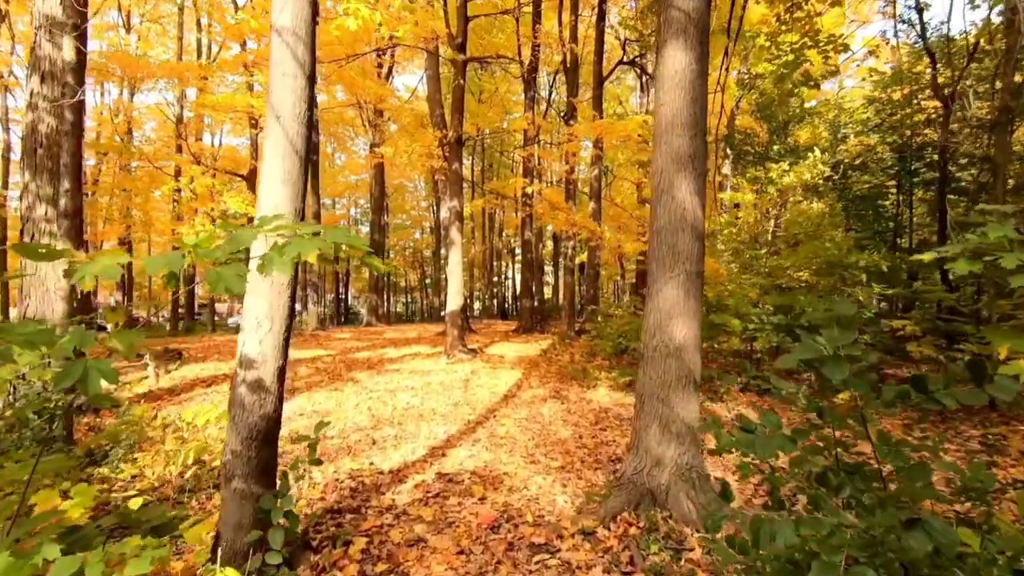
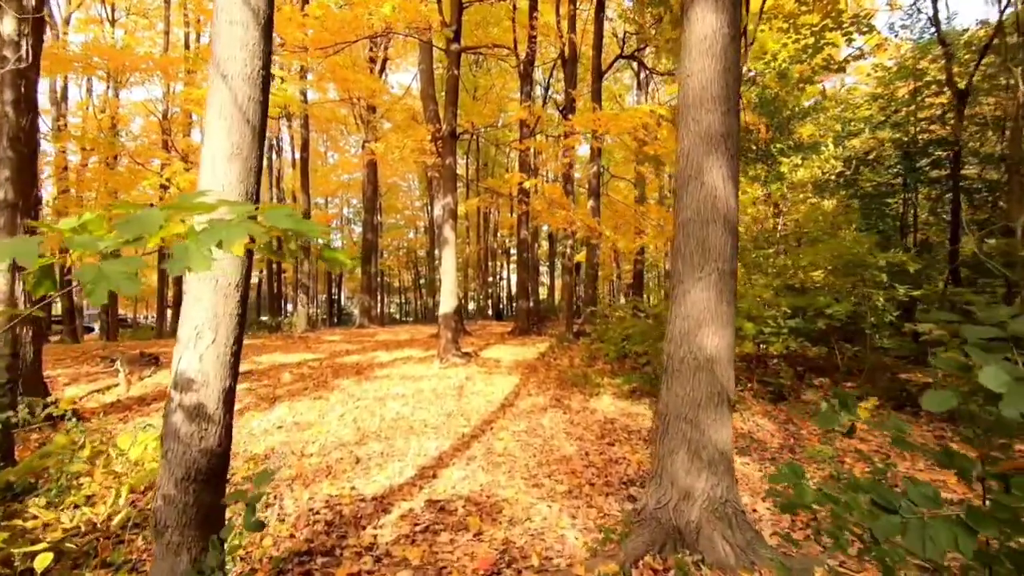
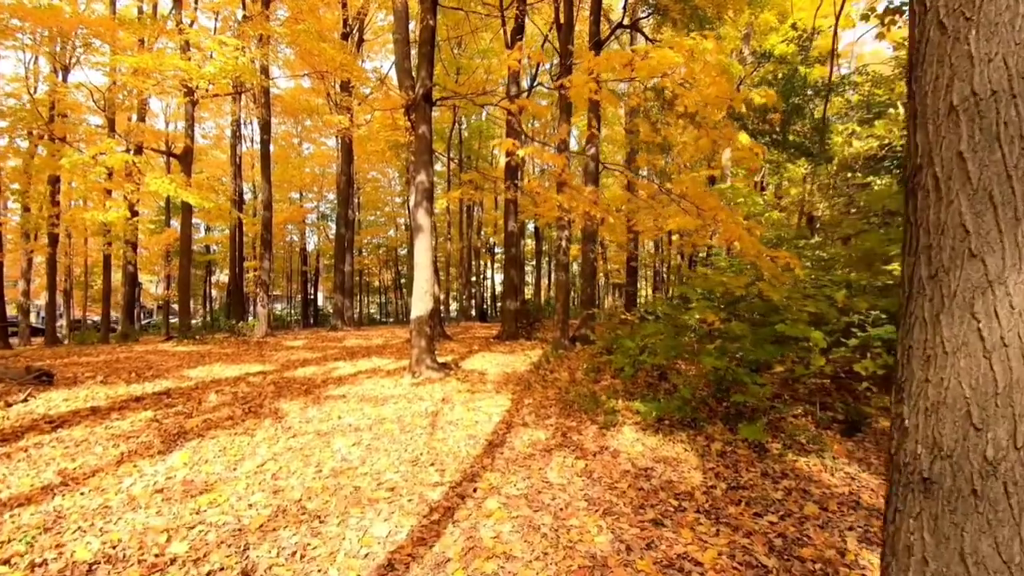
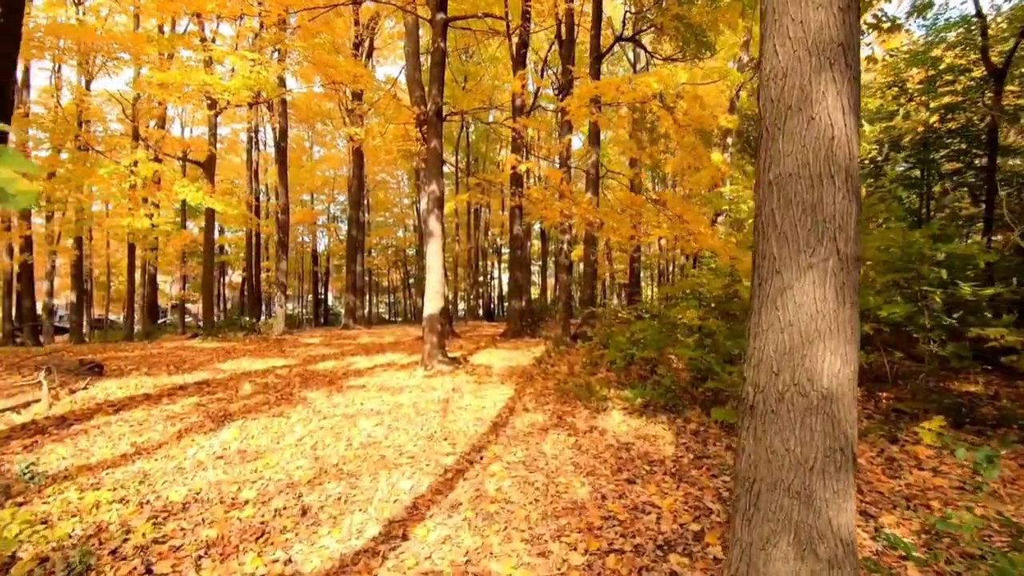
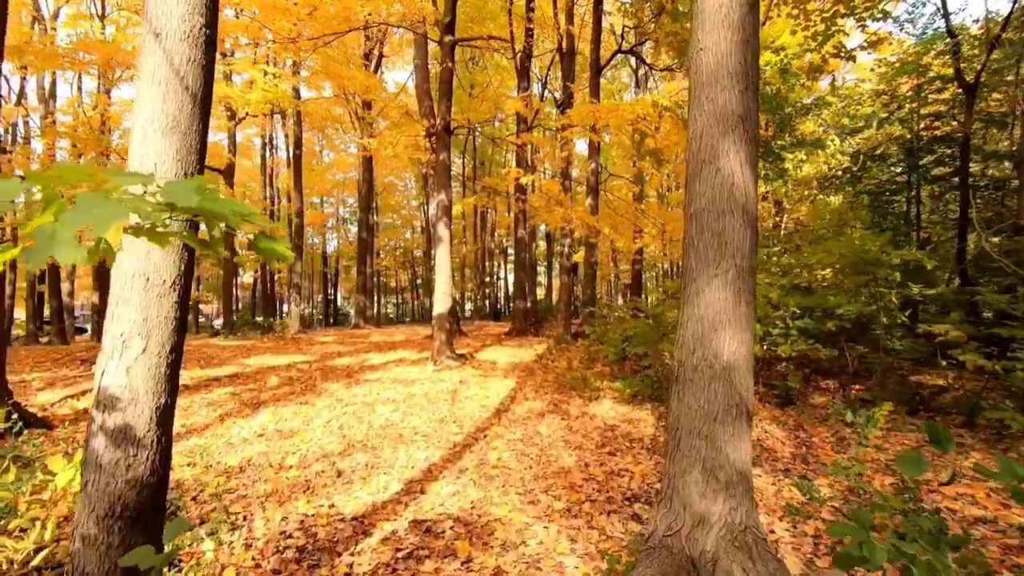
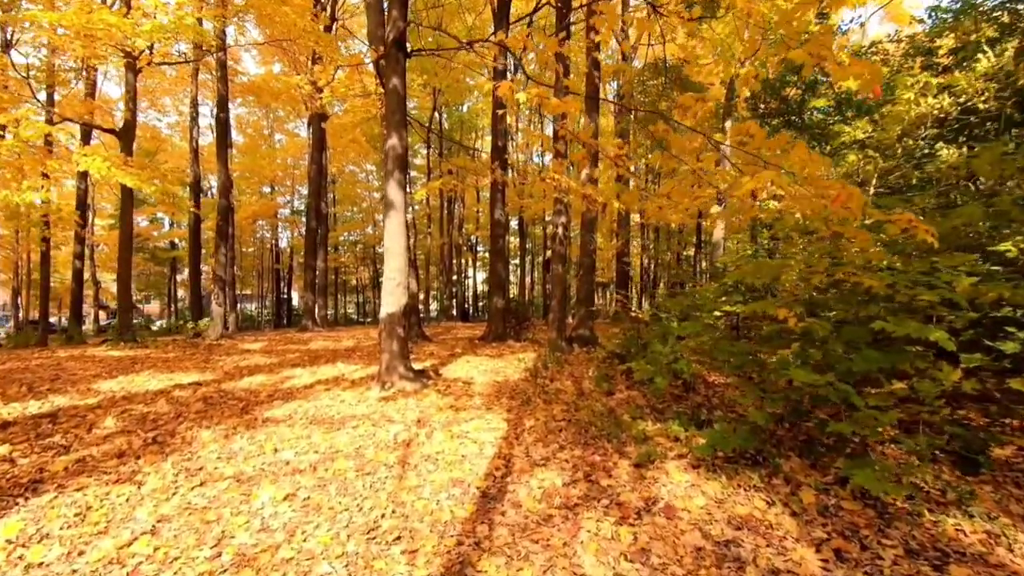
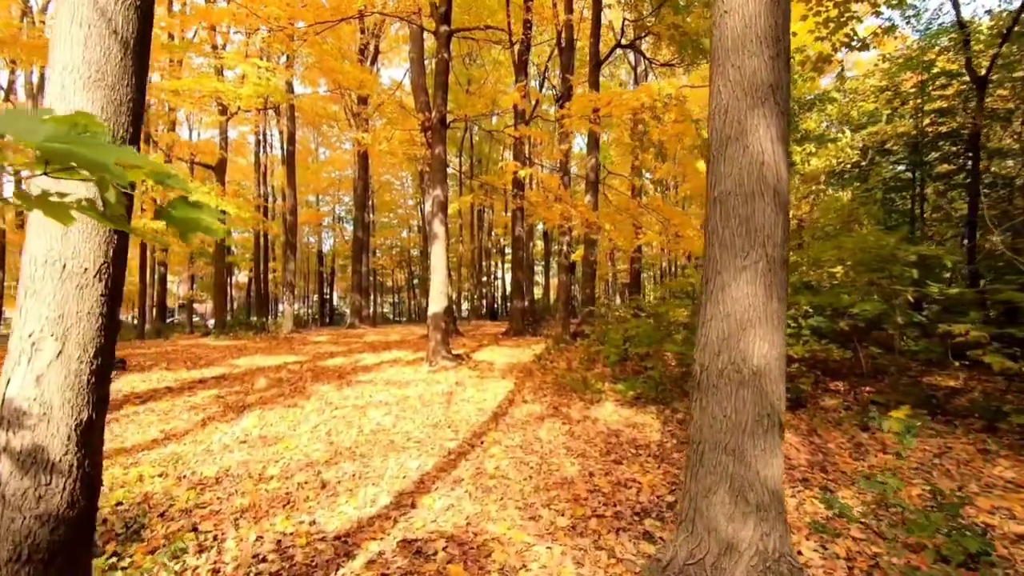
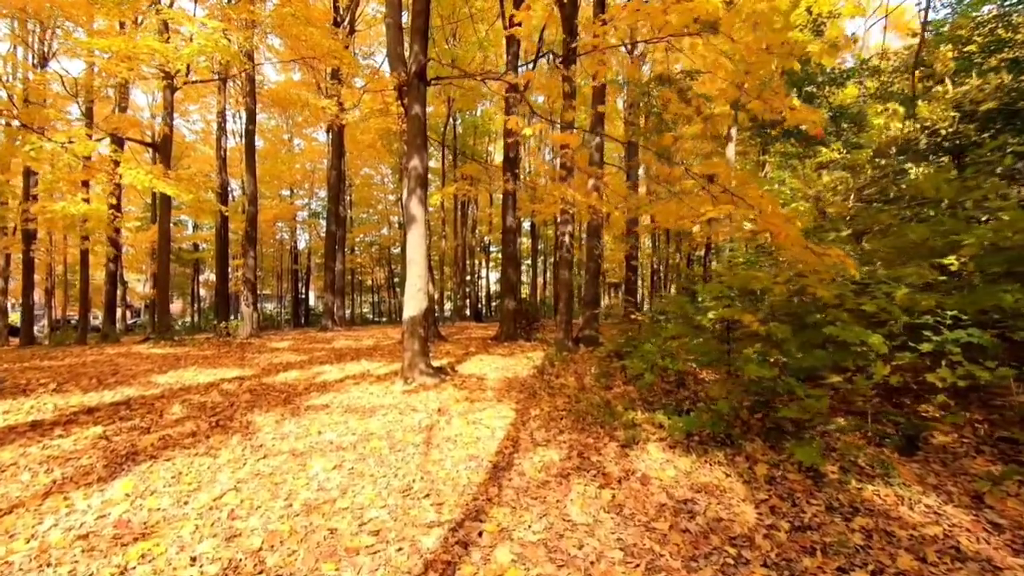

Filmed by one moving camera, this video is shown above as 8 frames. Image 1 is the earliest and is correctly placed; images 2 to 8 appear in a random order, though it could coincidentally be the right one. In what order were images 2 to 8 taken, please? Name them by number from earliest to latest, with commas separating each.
2, 5, 7, 4, 3, 8, 6
